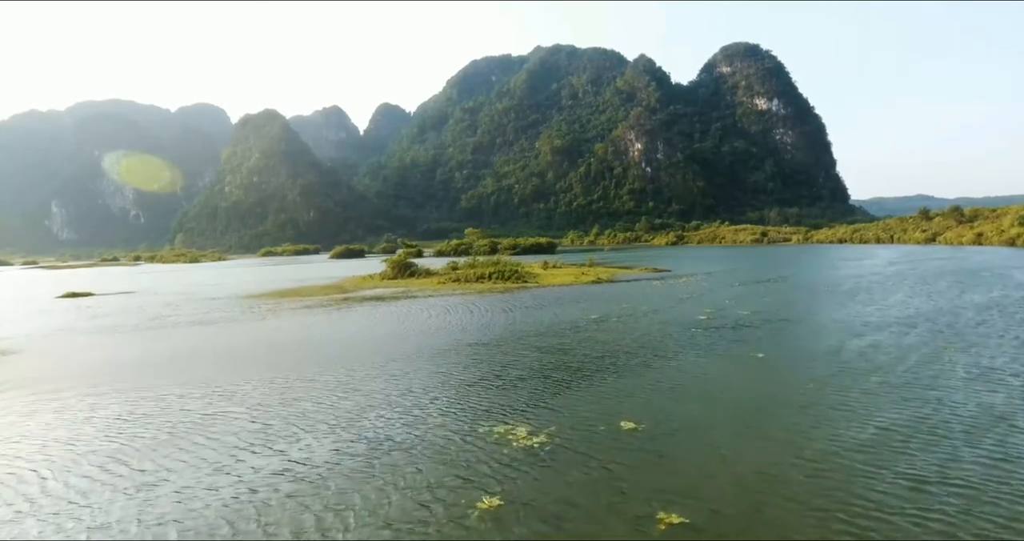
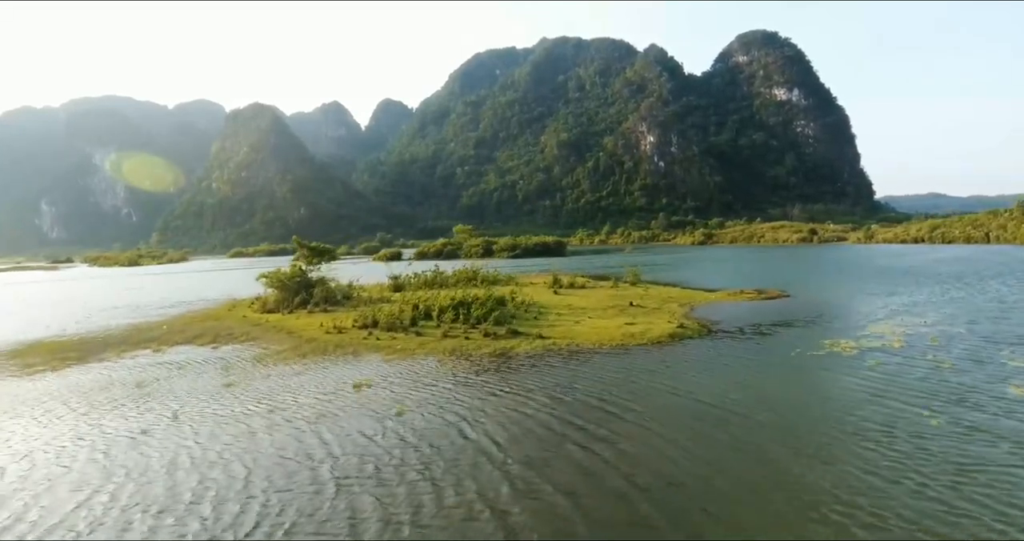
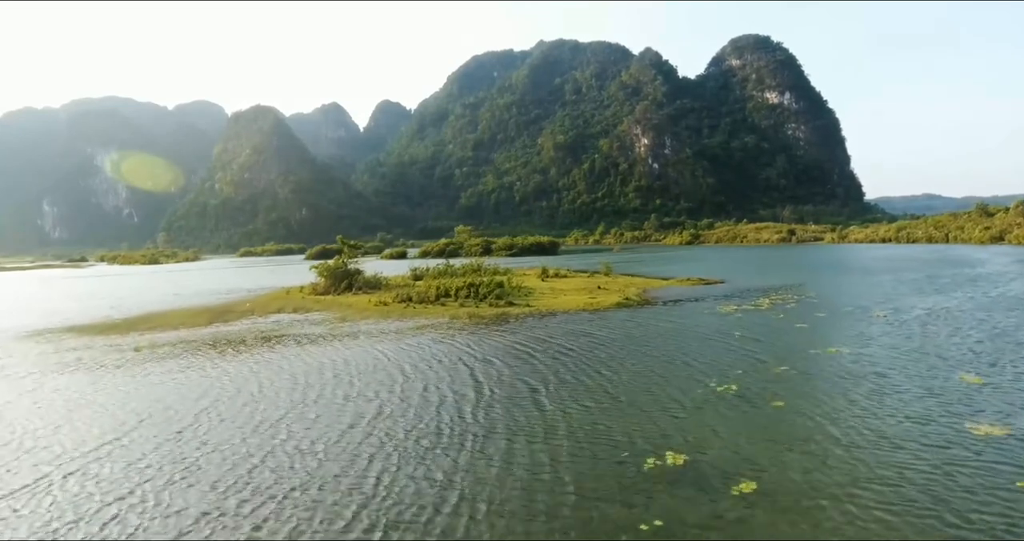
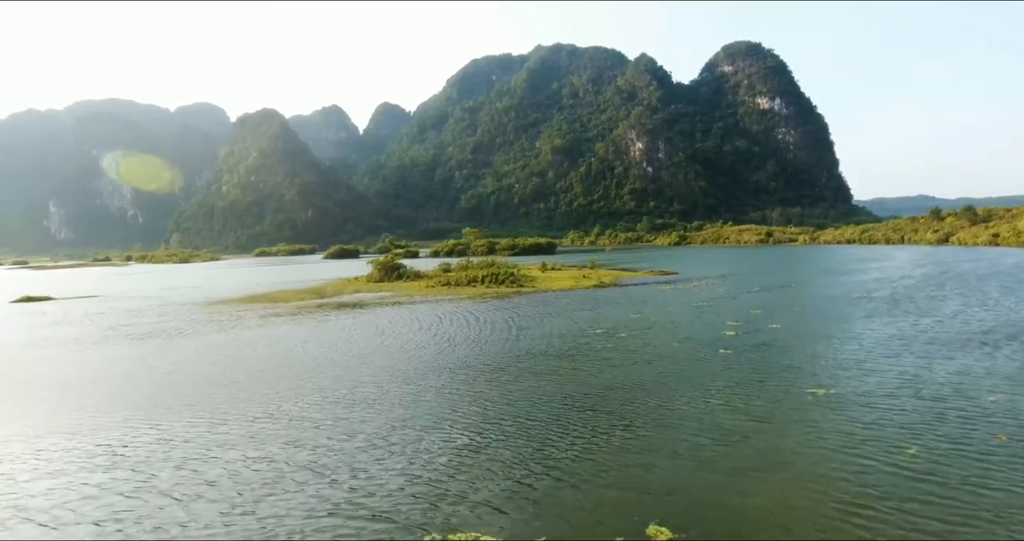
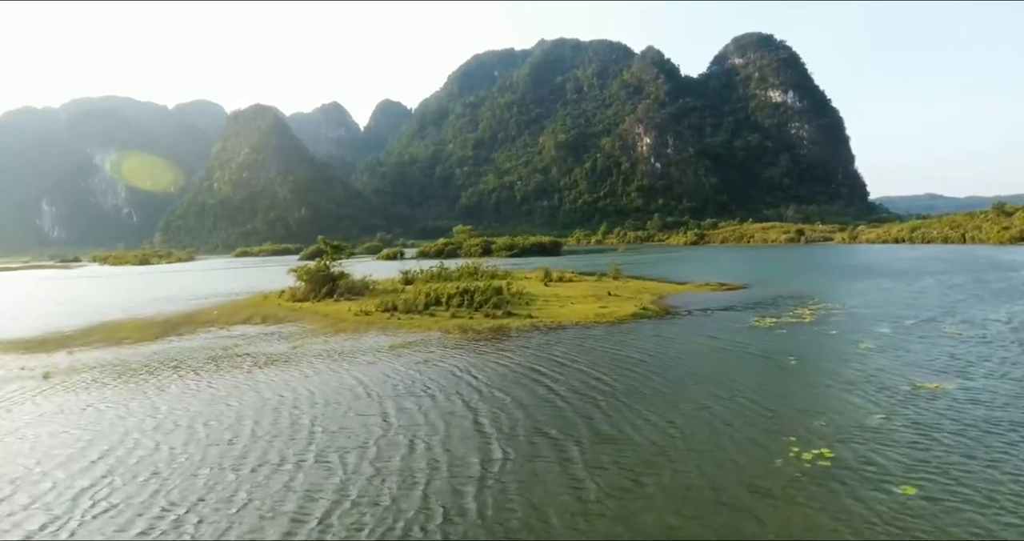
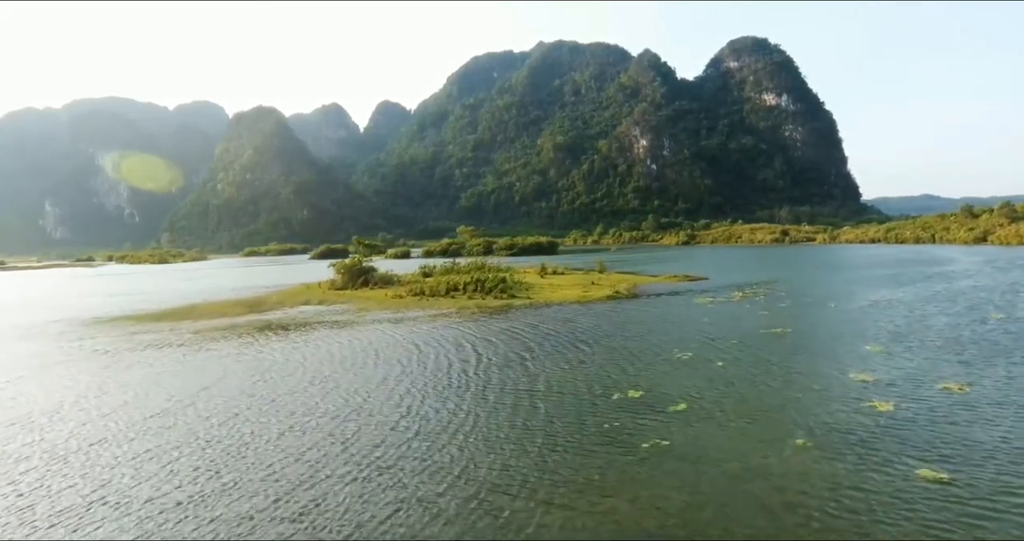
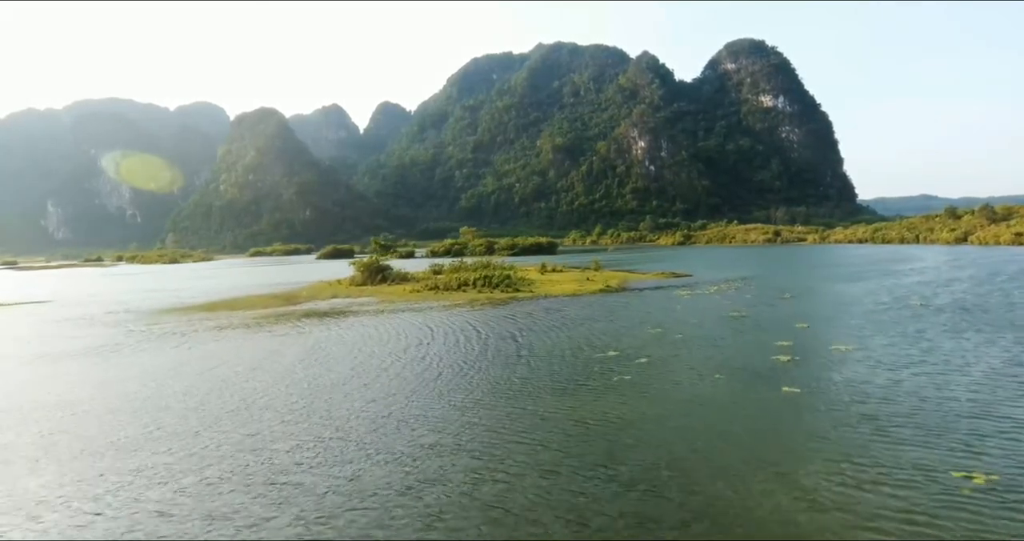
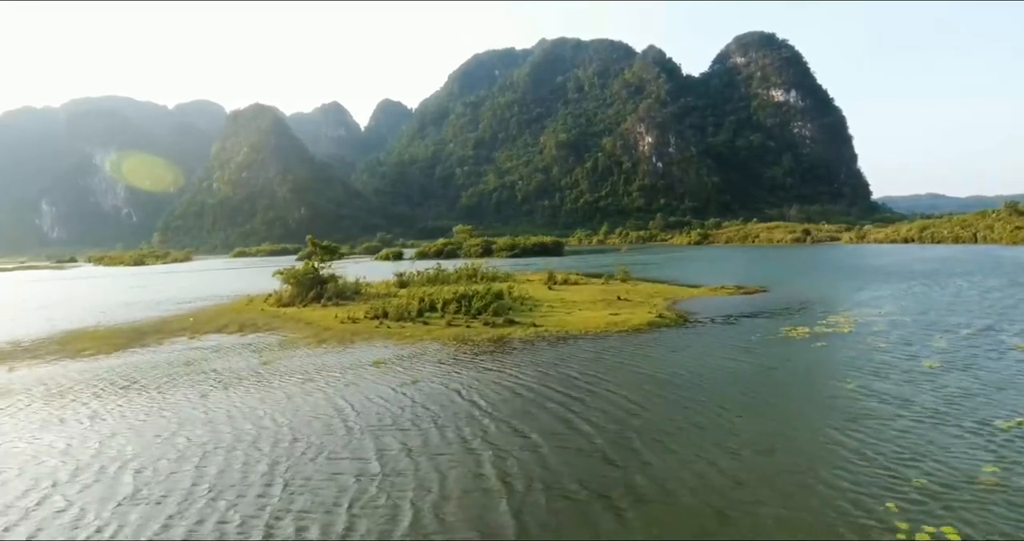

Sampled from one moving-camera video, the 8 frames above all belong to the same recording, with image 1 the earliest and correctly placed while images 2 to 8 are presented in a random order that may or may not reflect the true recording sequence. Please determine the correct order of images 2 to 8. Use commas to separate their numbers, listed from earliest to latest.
4, 7, 6, 3, 5, 8, 2
